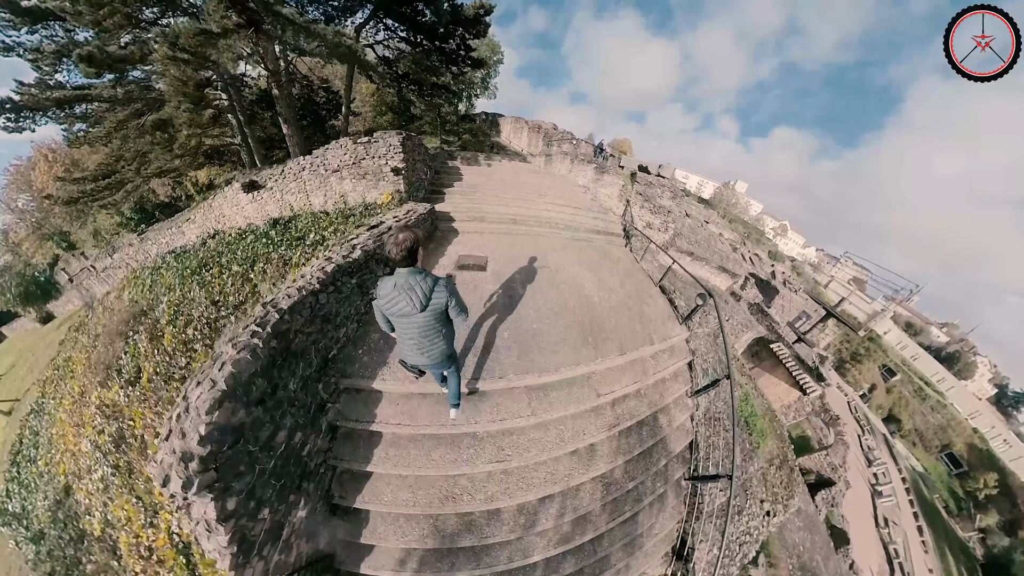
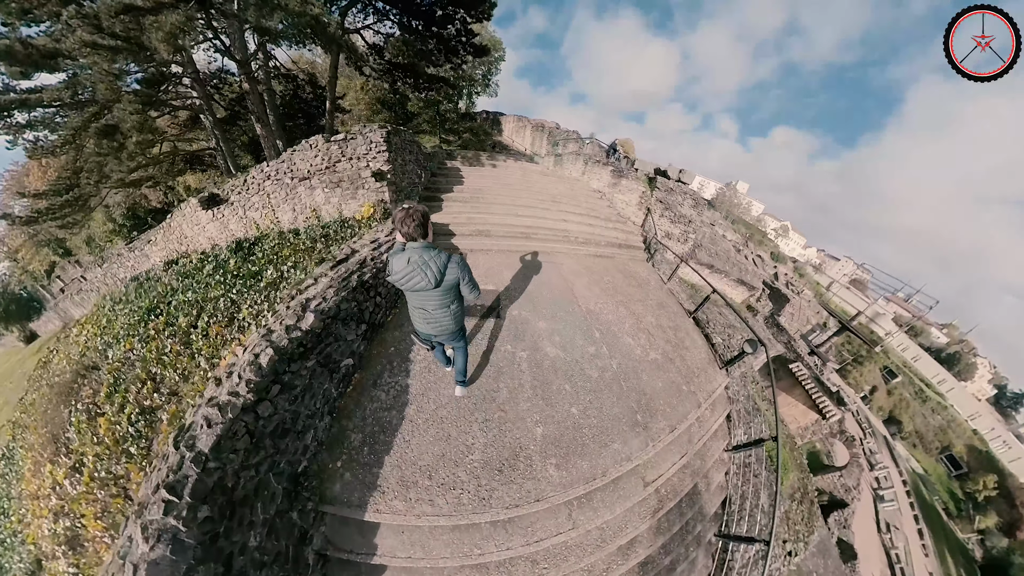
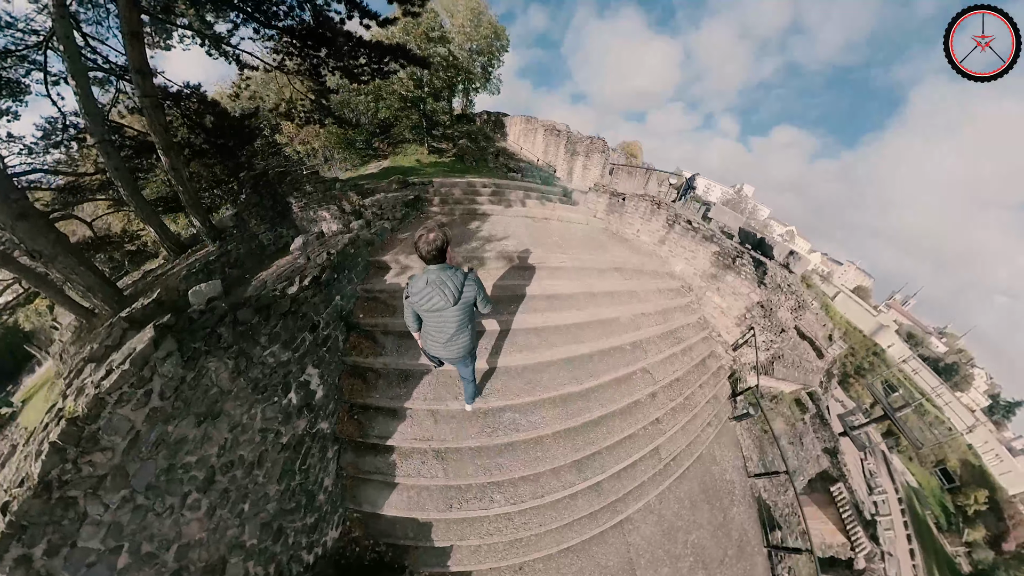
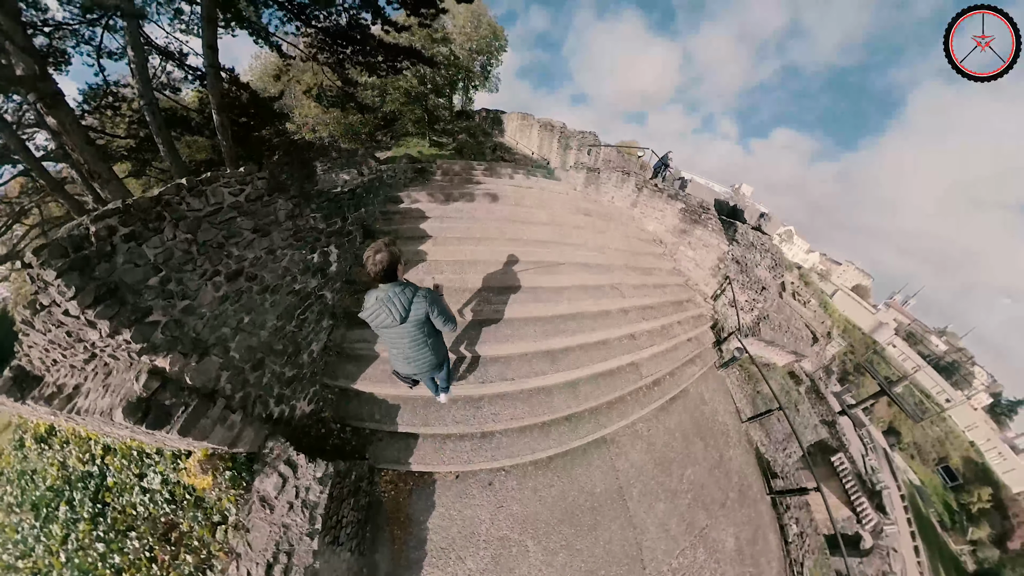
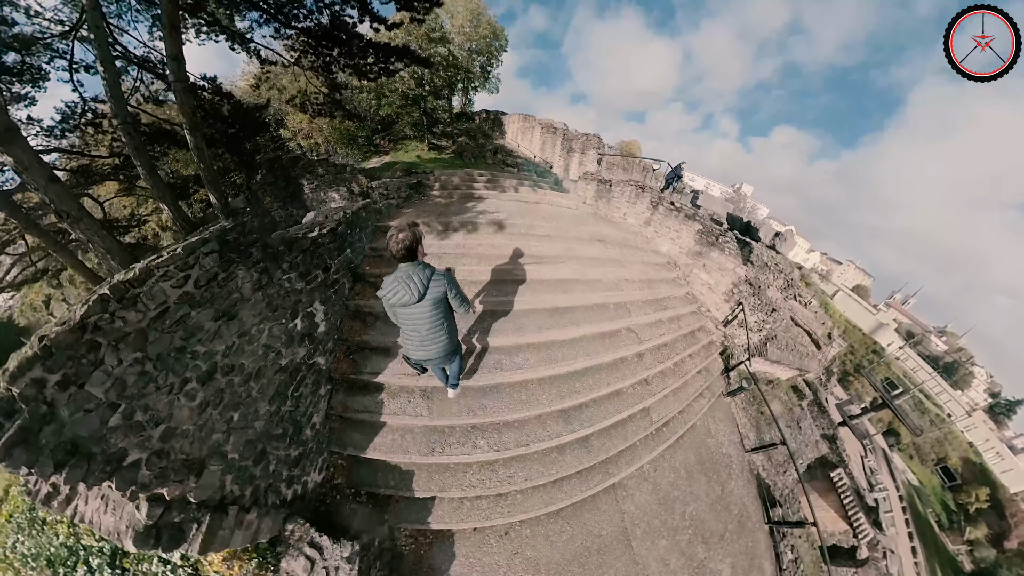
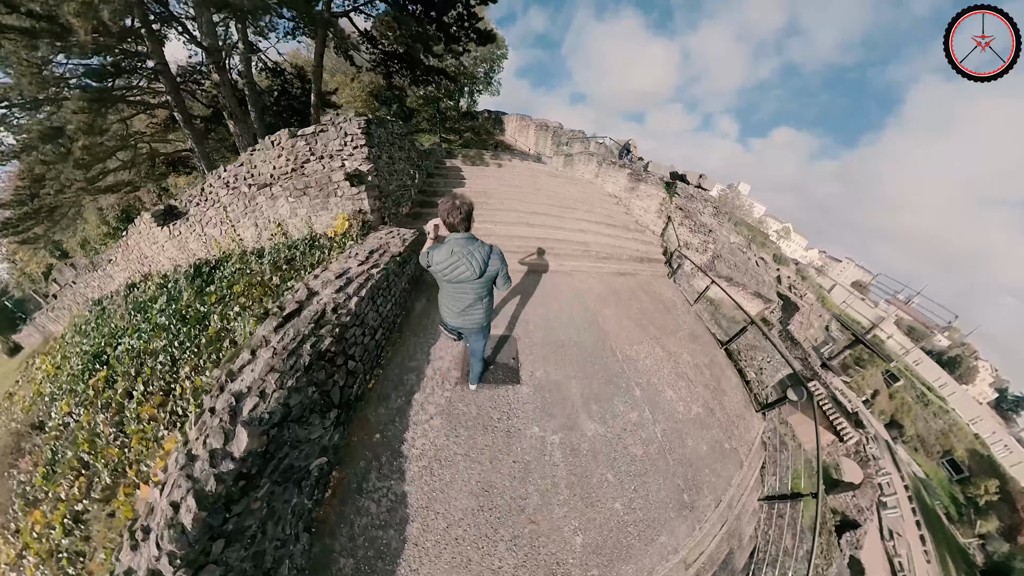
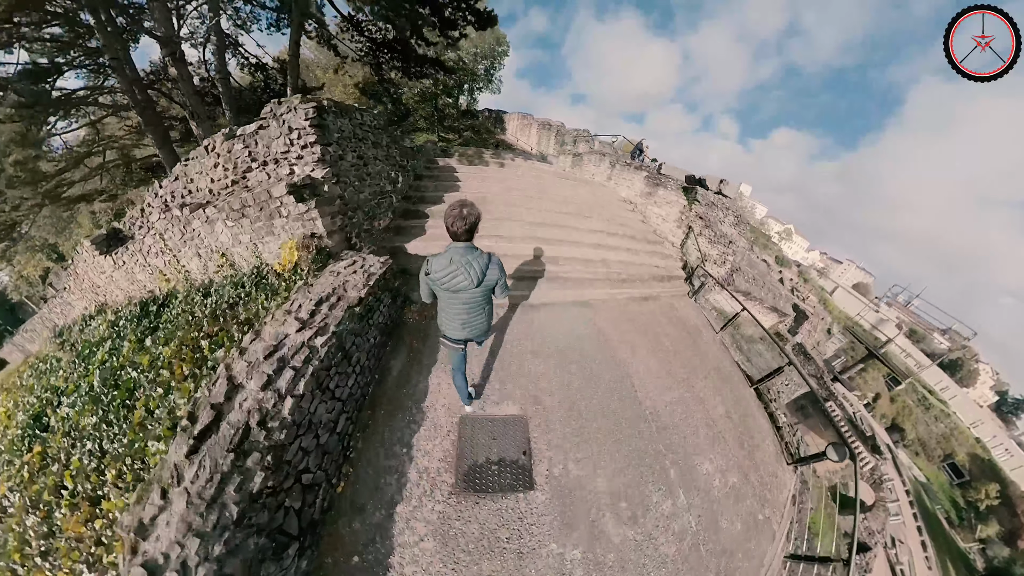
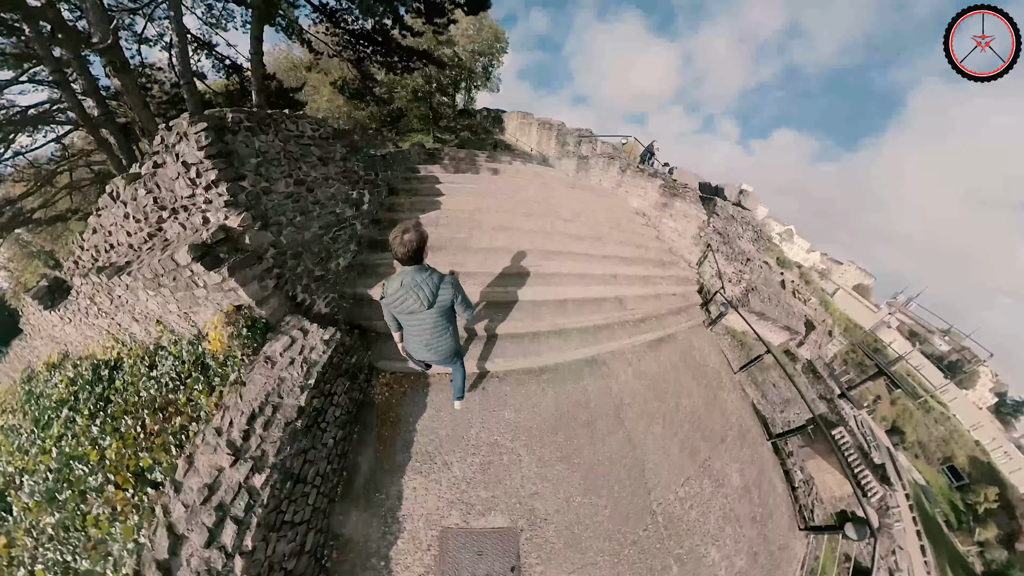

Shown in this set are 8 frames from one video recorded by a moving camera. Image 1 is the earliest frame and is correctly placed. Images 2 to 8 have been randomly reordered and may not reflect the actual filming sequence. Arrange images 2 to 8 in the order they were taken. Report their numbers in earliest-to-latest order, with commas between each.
2, 6, 7, 8, 4, 5, 3
